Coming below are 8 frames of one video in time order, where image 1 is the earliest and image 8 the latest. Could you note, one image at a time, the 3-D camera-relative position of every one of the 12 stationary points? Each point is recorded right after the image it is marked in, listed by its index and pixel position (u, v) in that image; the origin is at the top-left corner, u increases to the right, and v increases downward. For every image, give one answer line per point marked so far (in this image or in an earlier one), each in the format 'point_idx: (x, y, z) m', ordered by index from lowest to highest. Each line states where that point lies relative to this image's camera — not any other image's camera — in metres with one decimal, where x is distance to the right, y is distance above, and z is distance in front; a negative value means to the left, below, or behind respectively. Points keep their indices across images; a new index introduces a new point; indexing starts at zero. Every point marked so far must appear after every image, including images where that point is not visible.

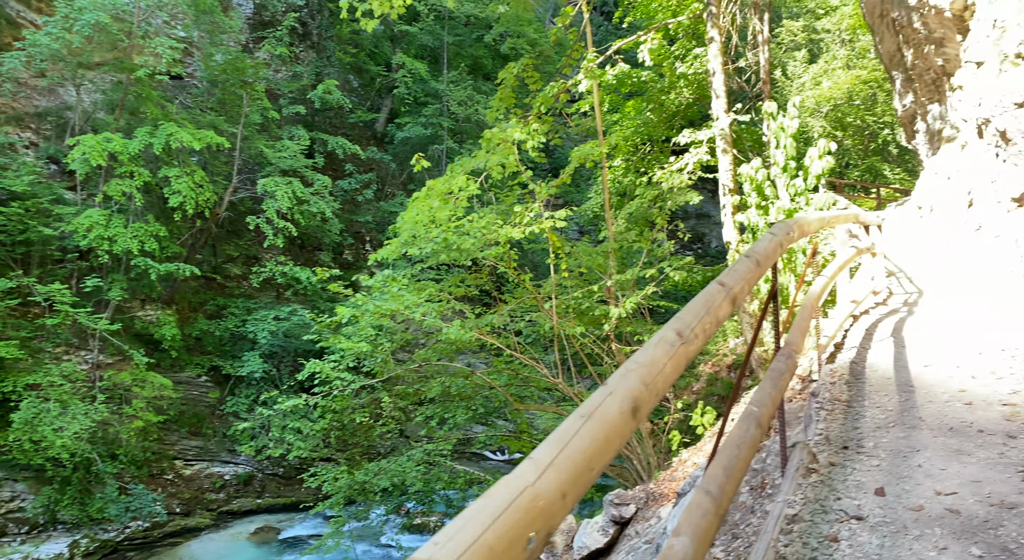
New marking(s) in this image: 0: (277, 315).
0: (-4.9, -0.7, +16.0) m
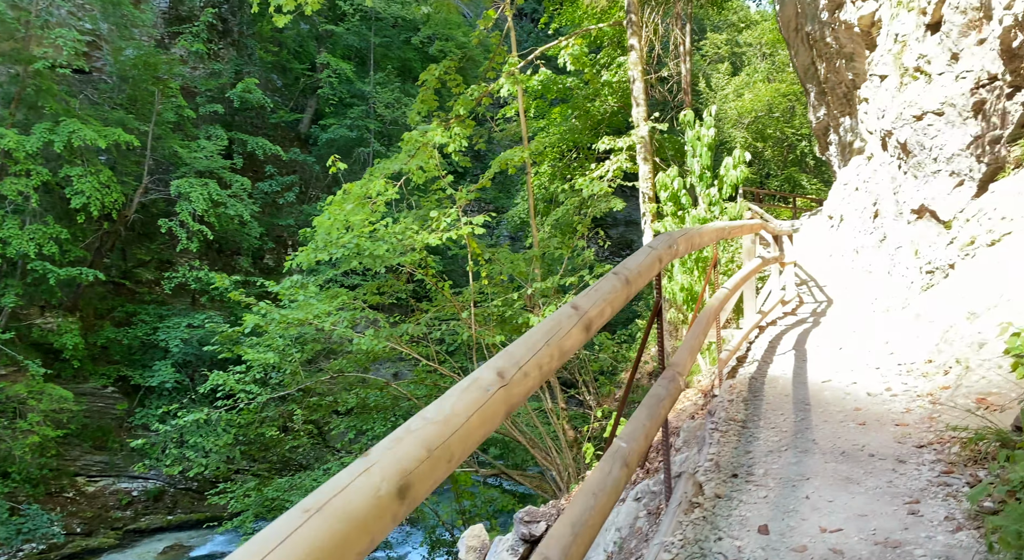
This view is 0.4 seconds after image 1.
0: (-6.7, -0.8, +15.1) m
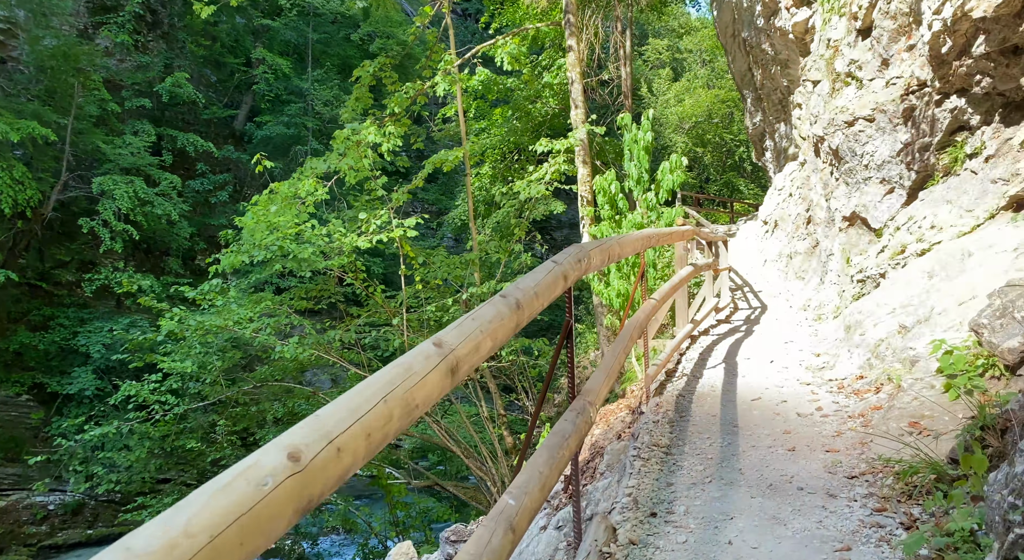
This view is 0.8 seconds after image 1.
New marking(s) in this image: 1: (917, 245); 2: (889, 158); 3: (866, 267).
0: (-7.9, -0.9, +14.2) m
1: (+3.2, +0.3, +5.6) m
2: (+3.5, +1.1, +6.7) m
3: (+3.2, +0.1, +6.5) m
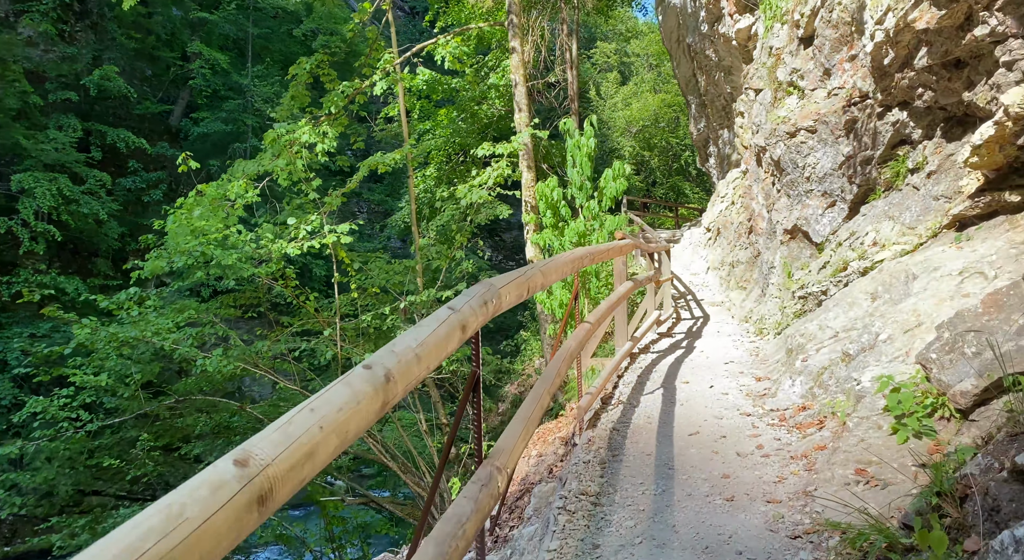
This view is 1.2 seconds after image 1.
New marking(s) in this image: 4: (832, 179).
0: (-9.1, -1.0, +13.2) m
1: (+2.6, +0.1, +5.4) m
2: (+2.9, +1.0, +6.6) m
3: (+2.6, 0.0, +6.3) m
4: (+2.9, +0.9, +6.6) m
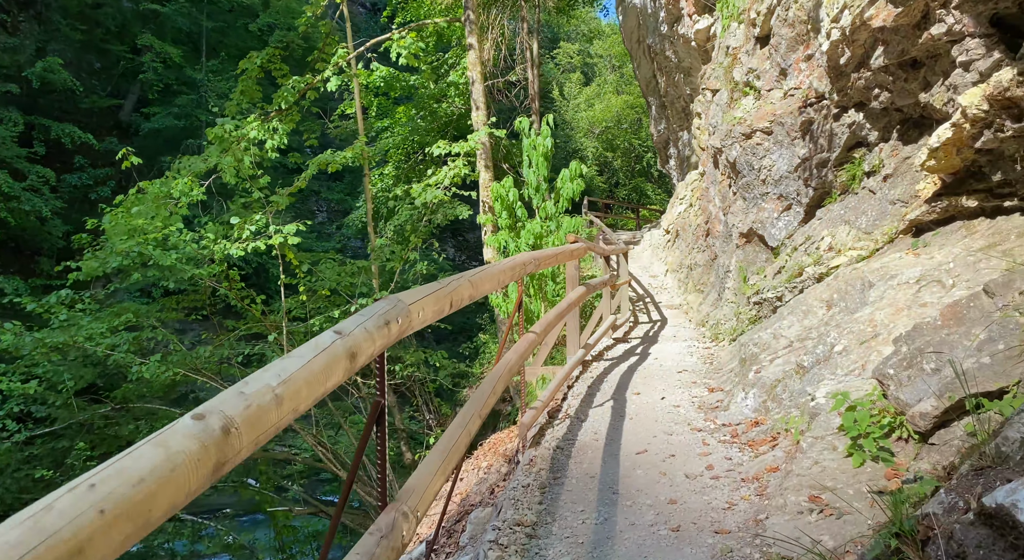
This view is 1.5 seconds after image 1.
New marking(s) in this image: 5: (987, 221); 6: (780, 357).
0: (-9.8, -1.1, +12.4) m
1: (+2.2, +0.1, +5.3) m
2: (+2.5, +1.0, +6.4) m
3: (+2.1, -0.1, +6.1) m
4: (+2.5, +0.9, +6.4) m
5: (+2.7, +0.3, +4.0) m
6: (+1.6, -0.5, +4.2) m
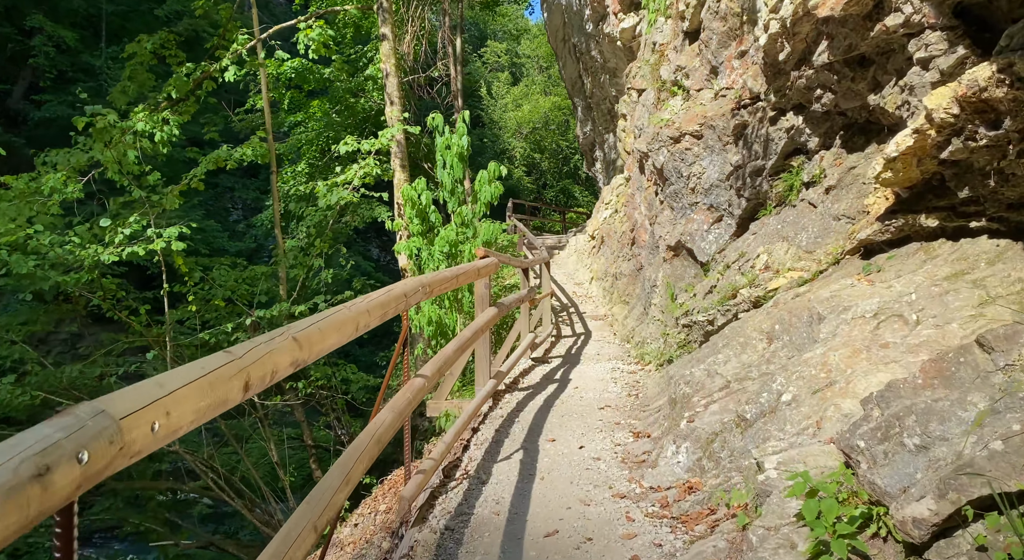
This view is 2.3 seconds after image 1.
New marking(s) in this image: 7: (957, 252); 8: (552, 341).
0: (-11.2, -1.2, +10.6) m
1: (+1.6, -0.1, +4.7) m
2: (+1.7, +0.8, +5.9) m
3: (+1.4, -0.2, +5.5) m
4: (+1.7, +0.7, +5.9) m
5: (+2.1, +0.2, +3.5) m
6: (+1.0, -0.6, +3.6) m
7: (+2.1, +0.1, +3.4) m
8: (+0.5, -0.7, +8.8) m
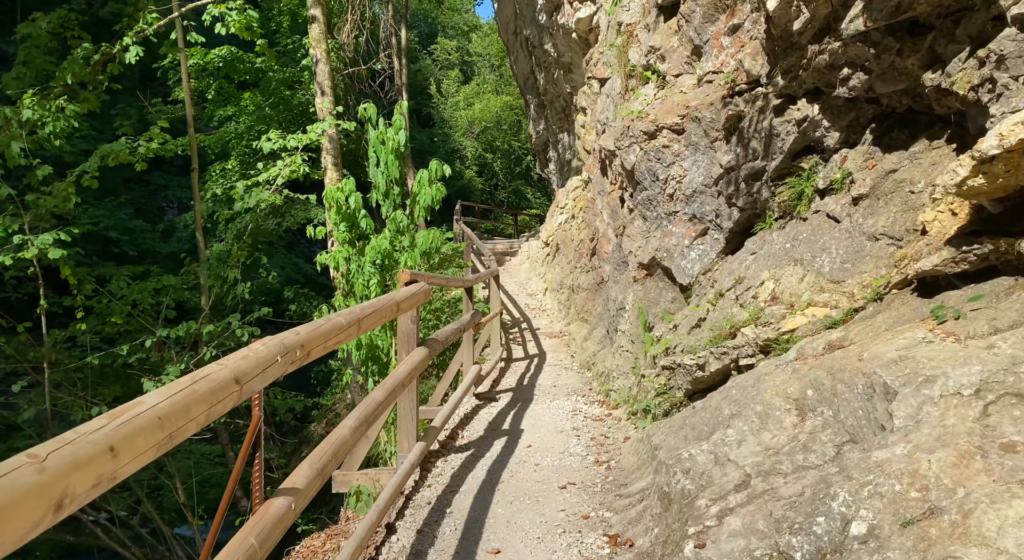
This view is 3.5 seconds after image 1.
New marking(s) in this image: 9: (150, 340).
0: (-11.9, -1.4, +8.7) m
1: (+1.2, -0.2, +3.6) m
2: (+1.3, +0.6, +4.8) m
3: (+1.0, -0.4, +4.4) m
4: (+1.3, +0.5, +4.8) m
5: (+1.9, 0.0, +2.4) m
6: (+0.8, -0.8, +2.5) m
7: (+1.8, -0.1, +2.3) m
8: (-0.1, -0.9, +7.7) m
9: (-4.4, -0.7, +8.6) m
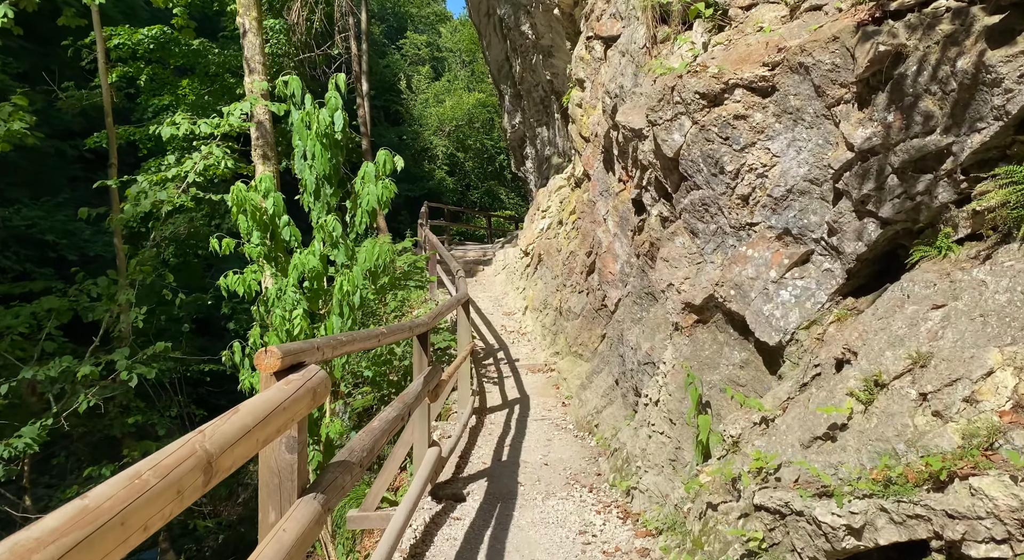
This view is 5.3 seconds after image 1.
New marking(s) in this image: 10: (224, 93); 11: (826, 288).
0: (-12.1, -1.6, +6.2) m
1: (+1.2, -0.5, +1.6) m
2: (+1.2, +0.4, +2.8) m
3: (+0.9, -0.6, +2.4) m
4: (+1.2, +0.3, +2.8) m
5: (+1.8, -0.2, +0.5) m
6: (+0.7, -1.0, +0.5) m
7: (+1.8, -0.3, +0.4) m
8: (-0.3, -1.2, +5.7) m
9: (-4.6, -1.0, +6.4) m
10: (-5.9, +3.7, +14.2) m
11: (+1.2, 0.0, +2.7) m
